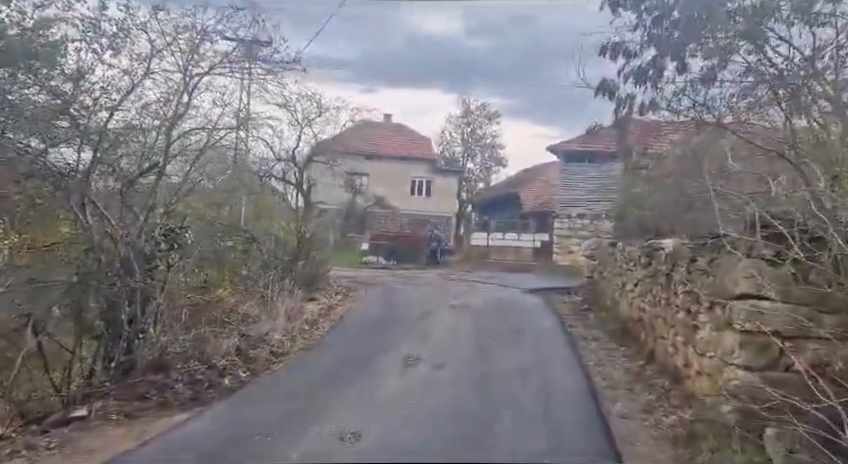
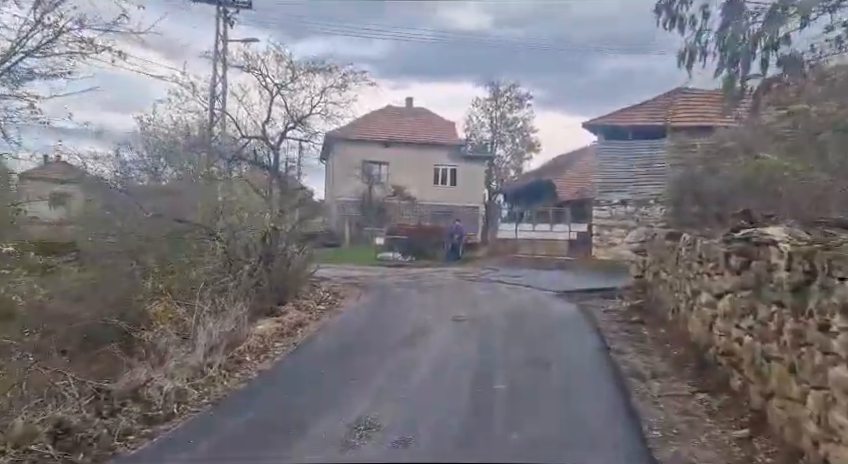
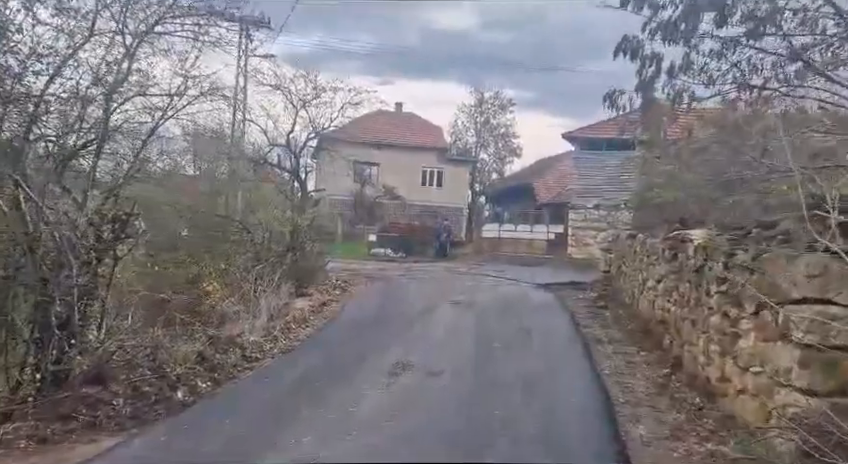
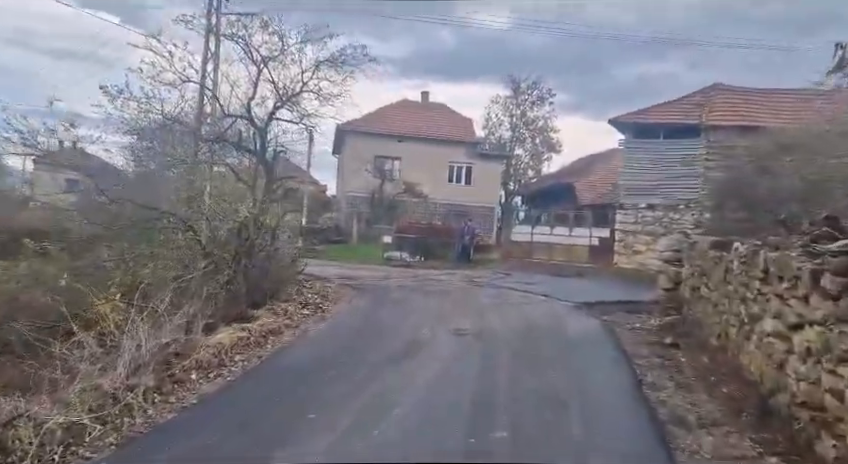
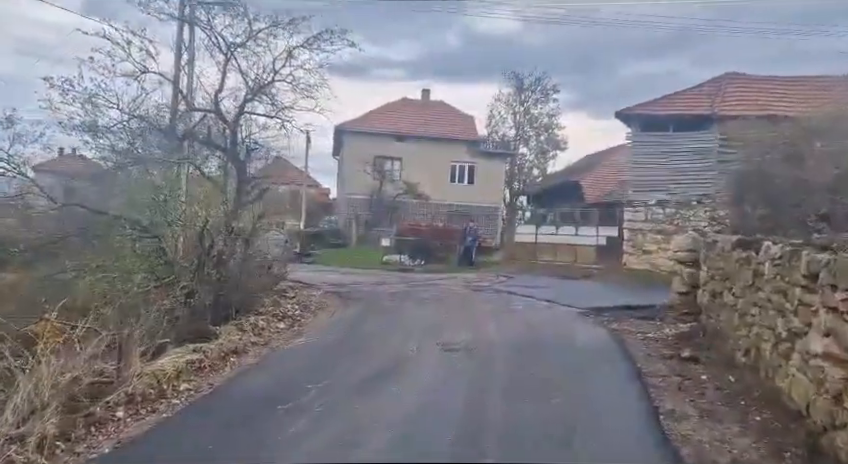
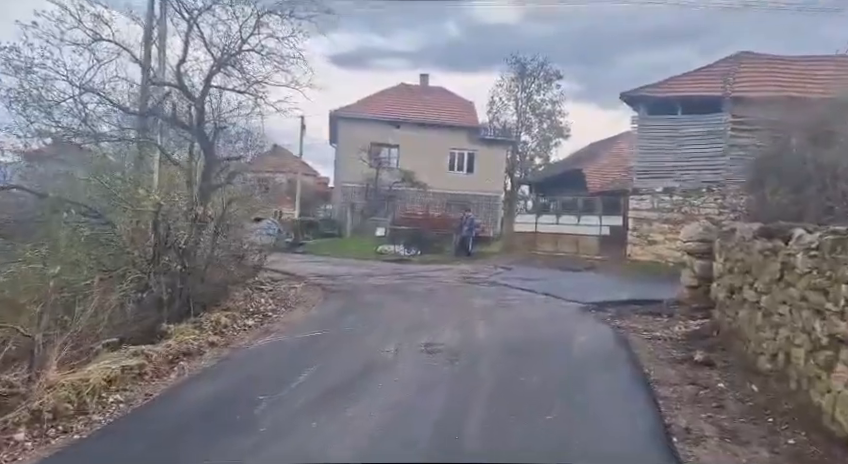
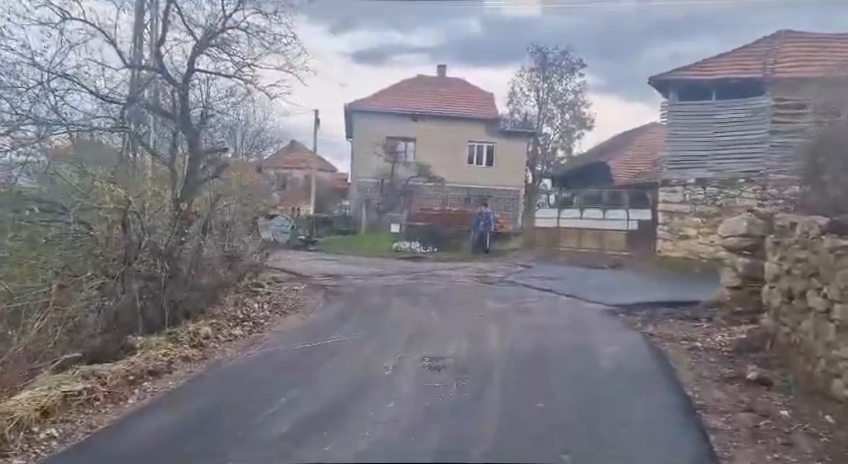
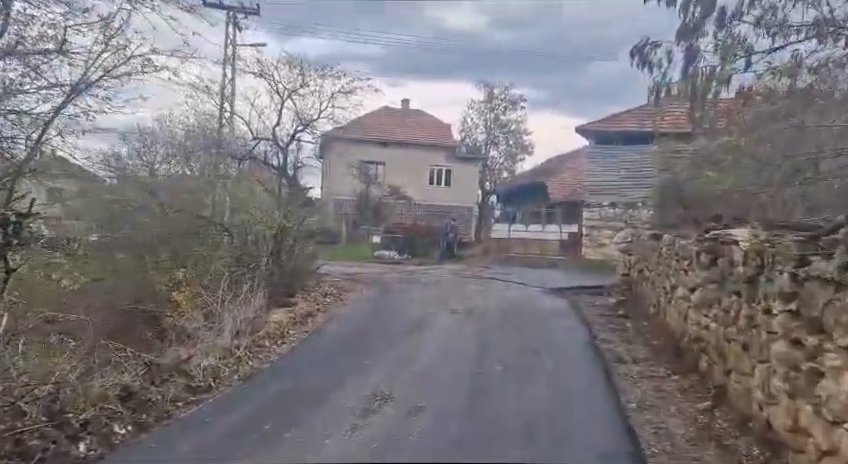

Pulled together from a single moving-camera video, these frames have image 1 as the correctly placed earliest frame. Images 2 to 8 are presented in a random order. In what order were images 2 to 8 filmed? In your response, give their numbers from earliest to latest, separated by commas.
3, 8, 2, 4, 5, 6, 7
